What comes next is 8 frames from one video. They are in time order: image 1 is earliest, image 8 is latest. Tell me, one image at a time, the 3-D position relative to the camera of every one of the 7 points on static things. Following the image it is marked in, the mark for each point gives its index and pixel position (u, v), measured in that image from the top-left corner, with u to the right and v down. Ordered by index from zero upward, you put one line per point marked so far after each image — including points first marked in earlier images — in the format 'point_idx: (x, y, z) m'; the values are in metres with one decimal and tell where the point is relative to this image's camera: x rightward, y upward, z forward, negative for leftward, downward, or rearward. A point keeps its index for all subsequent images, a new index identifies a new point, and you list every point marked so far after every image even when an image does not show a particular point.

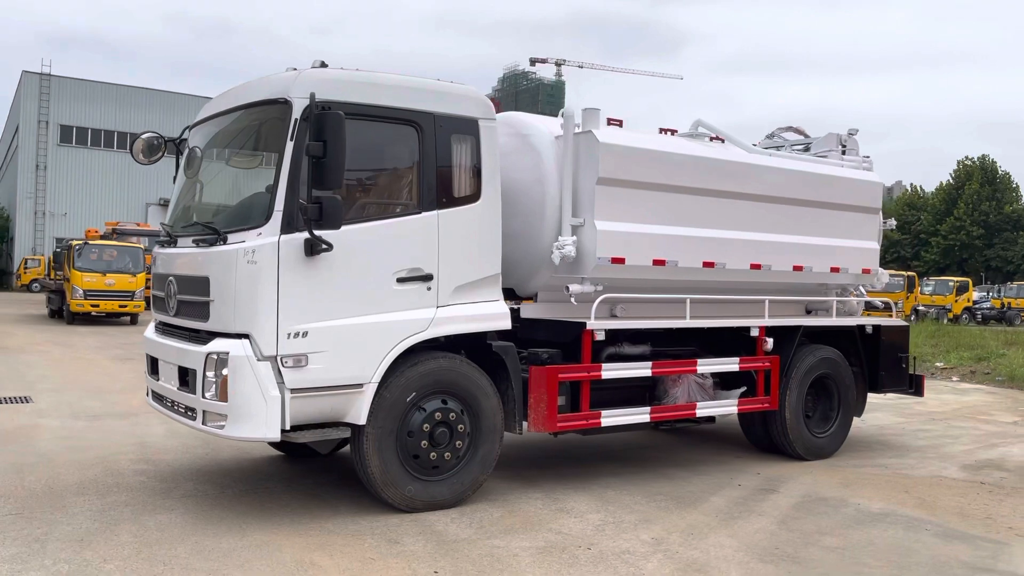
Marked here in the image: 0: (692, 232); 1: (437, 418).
0: (+1.4, +0.4, +6.8) m
1: (-0.5, -0.8, +5.4) m
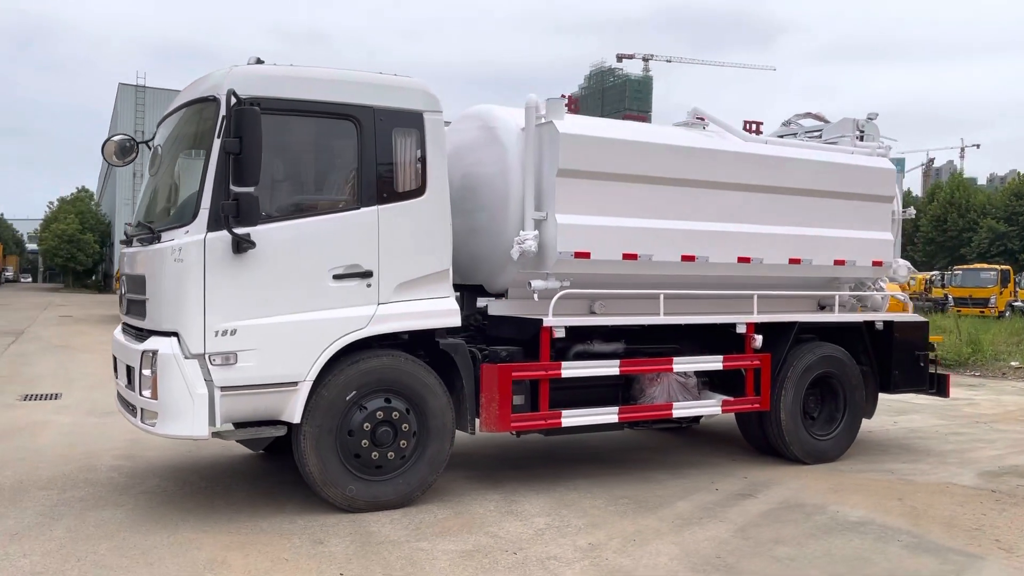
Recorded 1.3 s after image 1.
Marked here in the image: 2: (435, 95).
0: (+1.2, +0.5, +6.5) m
1: (-0.8, -0.8, +5.3) m
2: (-0.5, +1.3, +5.5) m
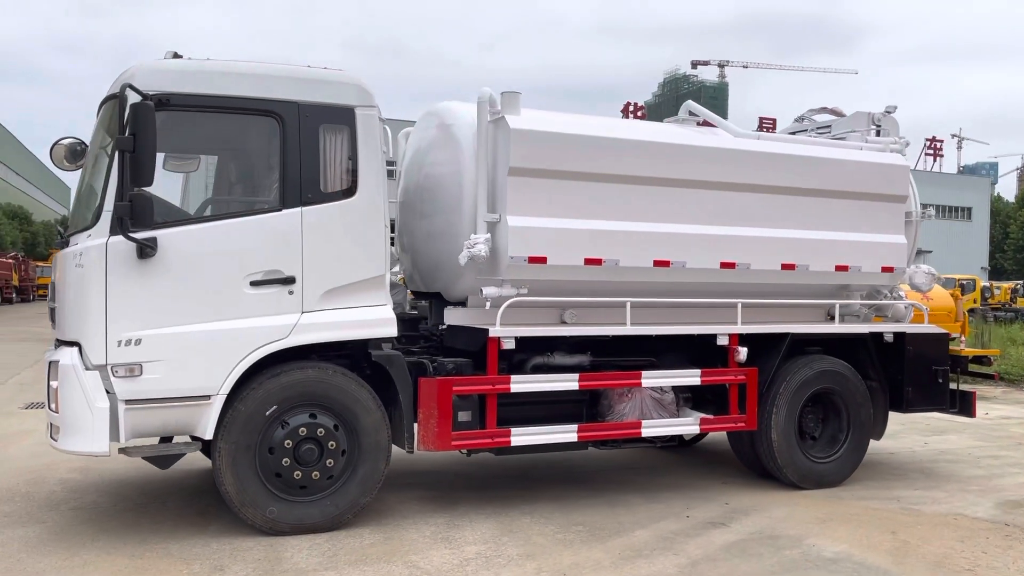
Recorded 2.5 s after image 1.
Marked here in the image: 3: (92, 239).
0: (+0.9, +0.4, +6.0) m
1: (-1.2, -0.8, +5.0) m
2: (-0.9, +1.2, +5.2) m
3: (-2.2, +0.3, +4.6) m
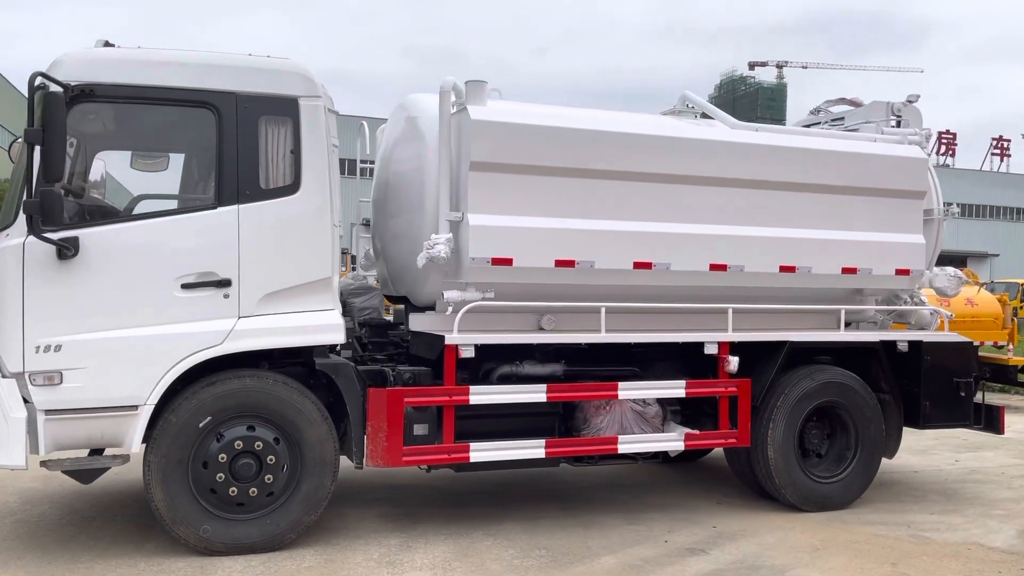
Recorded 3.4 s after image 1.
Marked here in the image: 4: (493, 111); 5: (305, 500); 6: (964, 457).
0: (+0.7, +0.4, +5.5) m
1: (-1.5, -0.9, +4.7) m
2: (-1.1, +1.2, +4.9) m
3: (-2.5, +0.2, +4.3) m
4: (-0.1, +1.1, +5.3) m
5: (-1.2, -1.2, +4.8) m
6: (+4.5, -1.7, +8.5) m
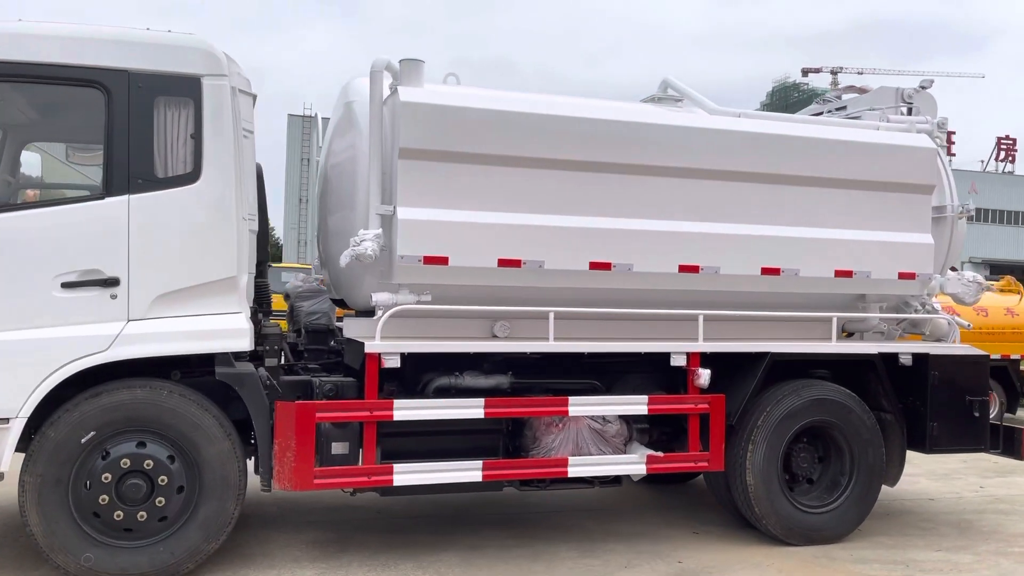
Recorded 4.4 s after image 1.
0: (+0.4, +0.4, +4.9) m
1: (-1.9, -0.9, +4.2) m
2: (-1.5, +1.2, +4.4) m
3: (-2.9, +0.3, +3.9) m
4: (-0.5, +1.1, +4.8) m
5: (-1.5, -1.2, +4.3) m
6: (+4.3, -1.8, +7.7) m
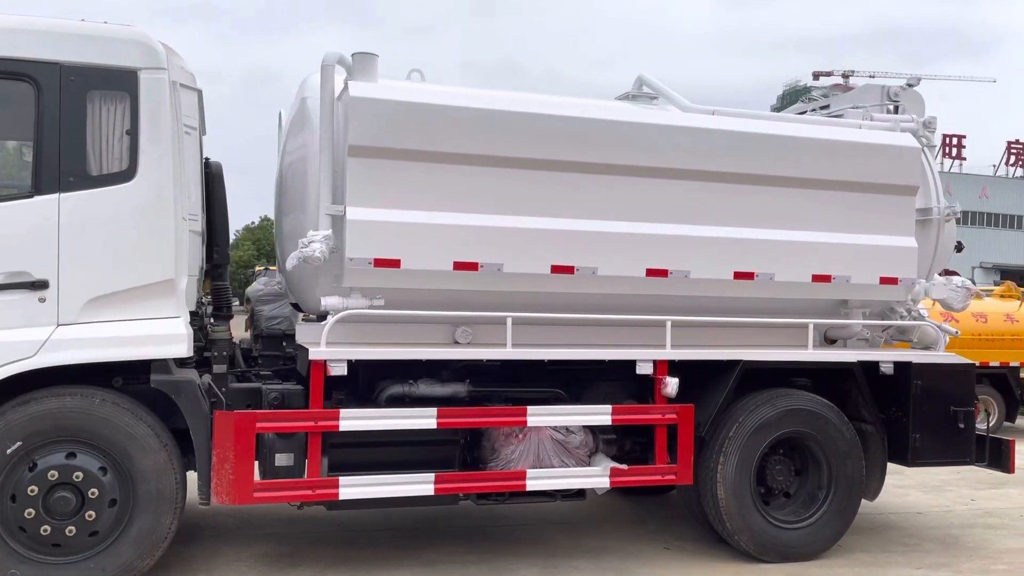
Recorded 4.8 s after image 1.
0: (+0.1, +0.4, +4.7) m
1: (-2.1, -0.9, +4.0) m
2: (-1.7, +1.2, +4.2) m
3: (-3.2, +0.2, +3.7) m
4: (-0.7, +1.1, +4.6) m
5: (-1.8, -1.2, +4.1) m
6: (+4.1, -1.8, +7.4) m
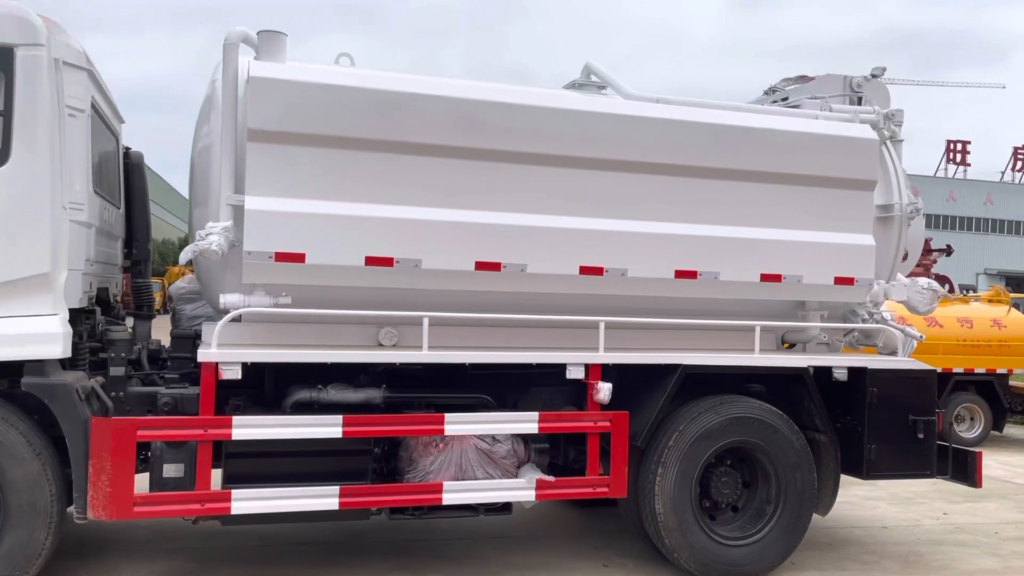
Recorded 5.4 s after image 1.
0: (-0.3, +0.4, +4.4) m
1: (-2.5, -0.9, +3.6) m
2: (-2.1, +1.2, +3.8) m
3: (-3.6, +0.3, +3.4) m
4: (-1.1, +1.1, +4.2) m
5: (-2.2, -1.2, +3.7) m
6: (+3.7, -1.8, +7.1) m
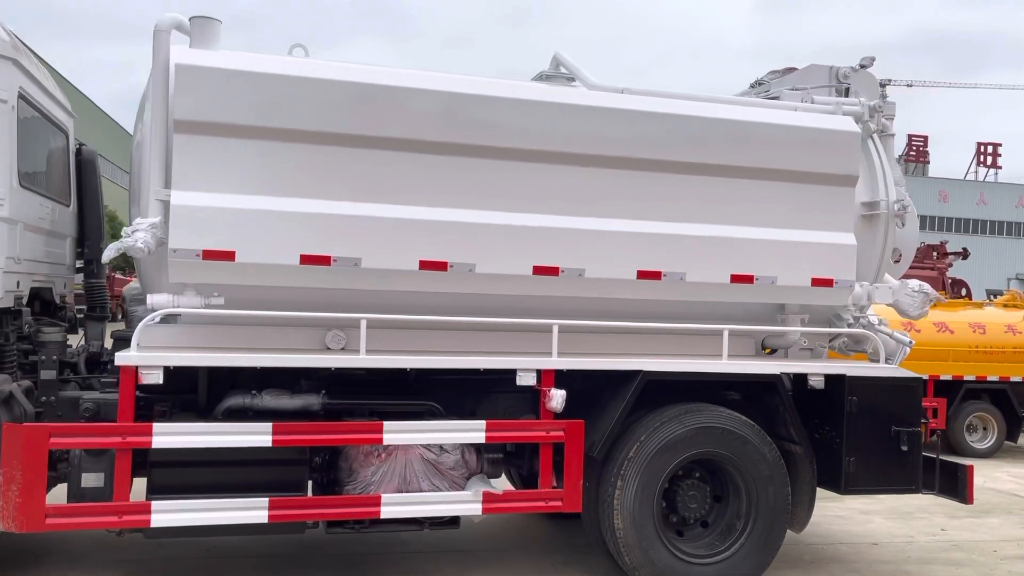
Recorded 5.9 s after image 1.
0: (-0.5, +0.4, +4.1) m
1: (-2.8, -0.8, +3.4) m
2: (-2.4, +1.2, +3.6) m
3: (-3.9, +0.3, +3.2) m
4: (-1.4, +1.1, +4.0) m
5: (-2.5, -1.2, +3.5) m
6: (+3.5, -1.9, +6.7) m
